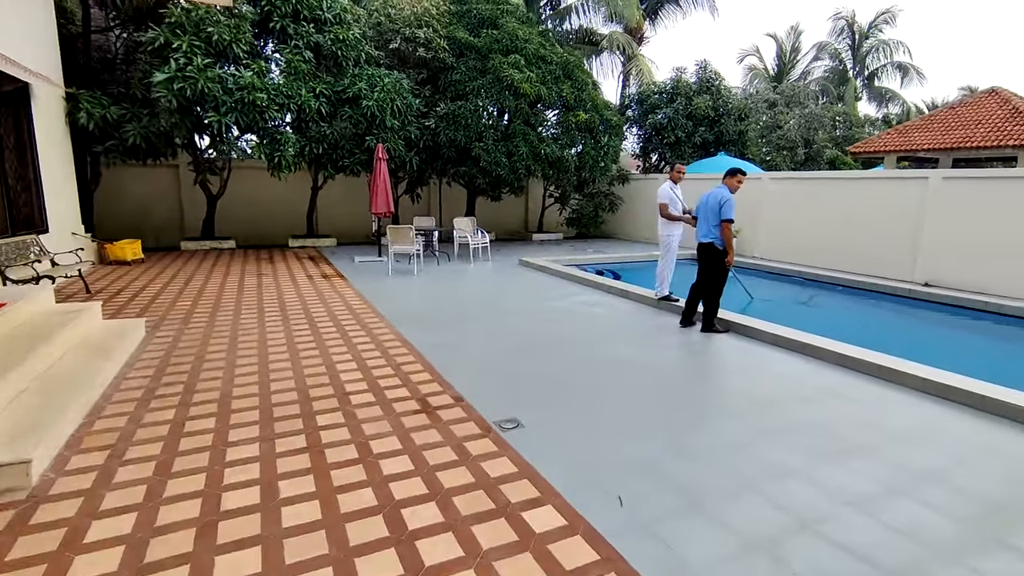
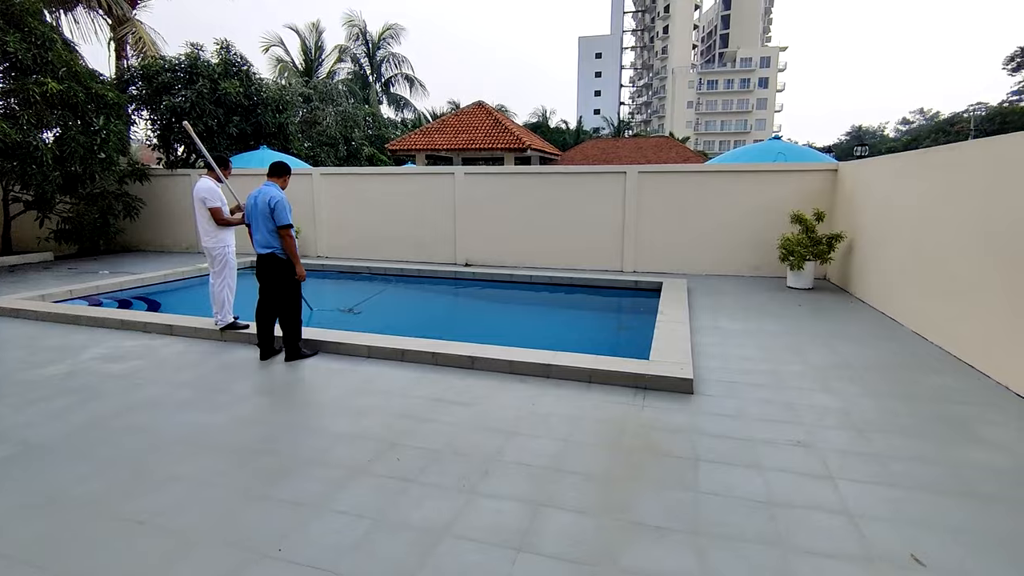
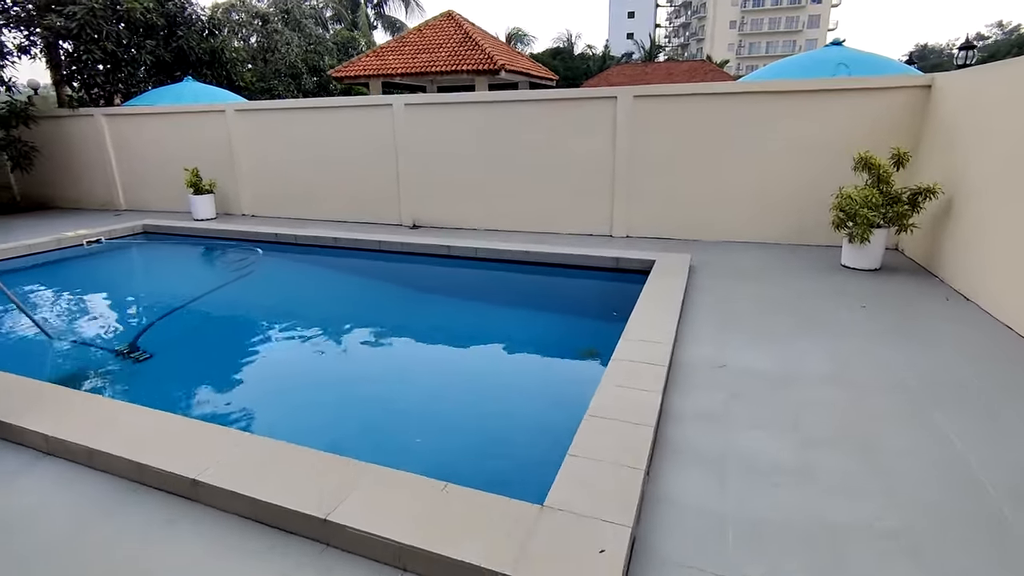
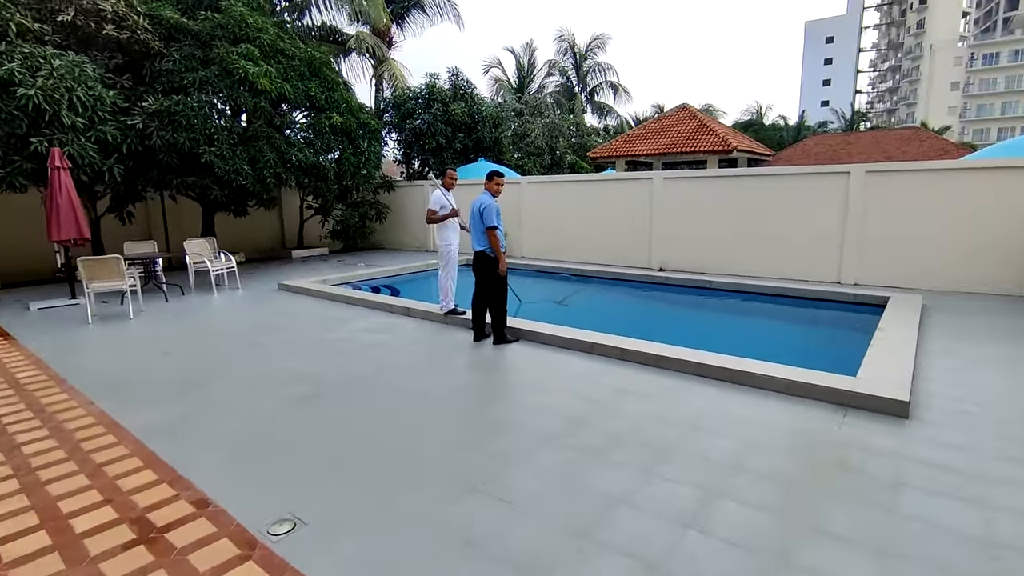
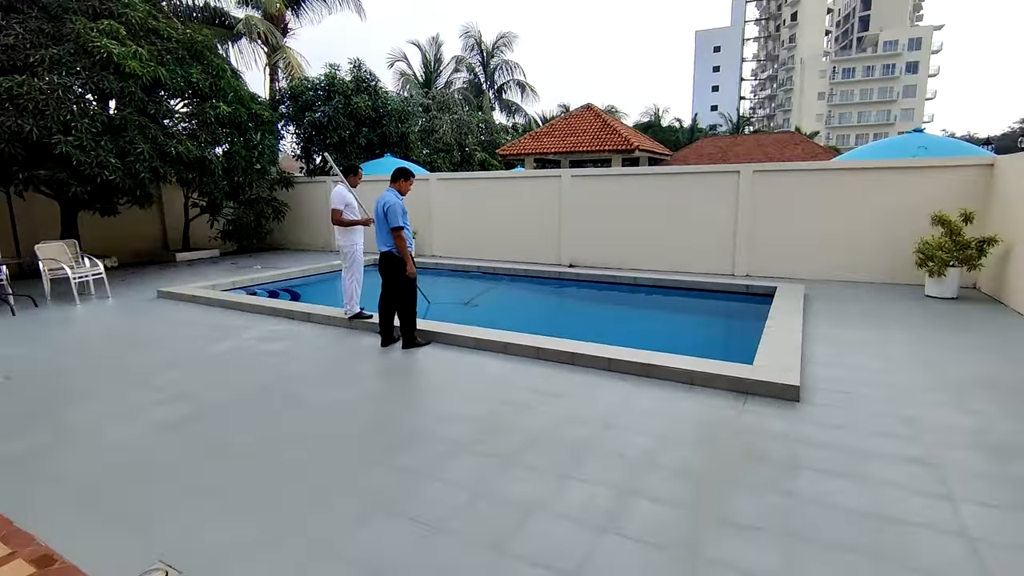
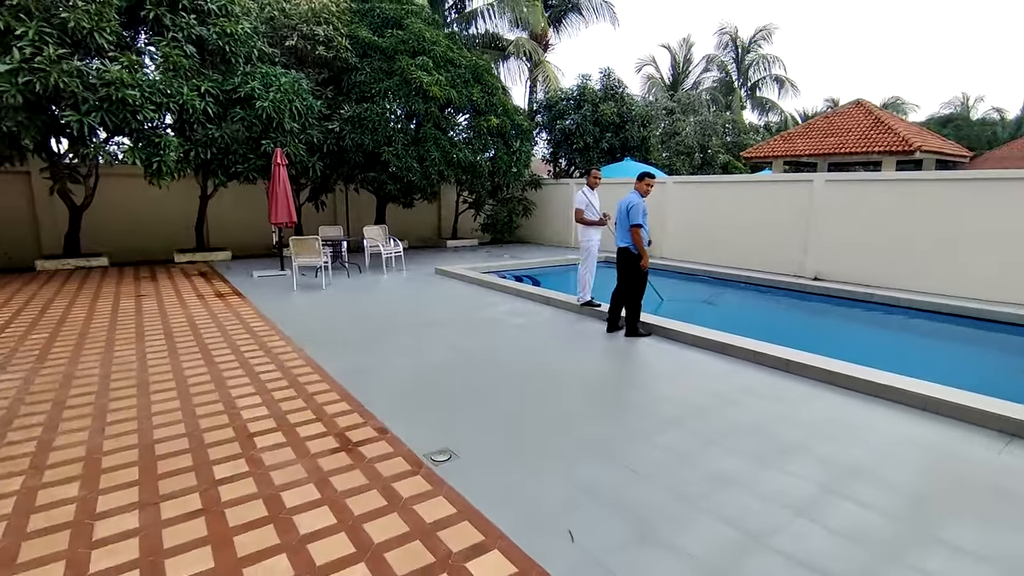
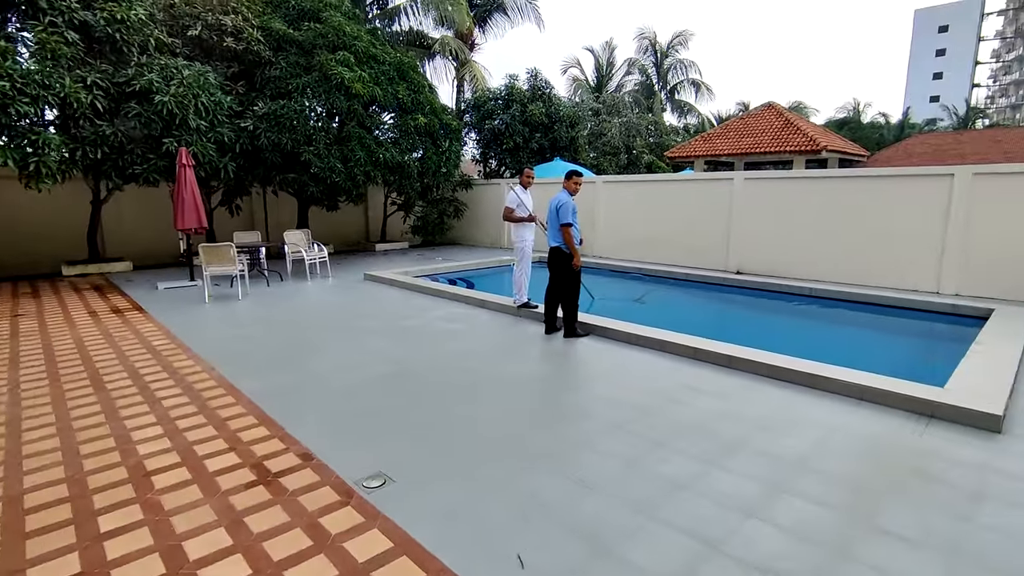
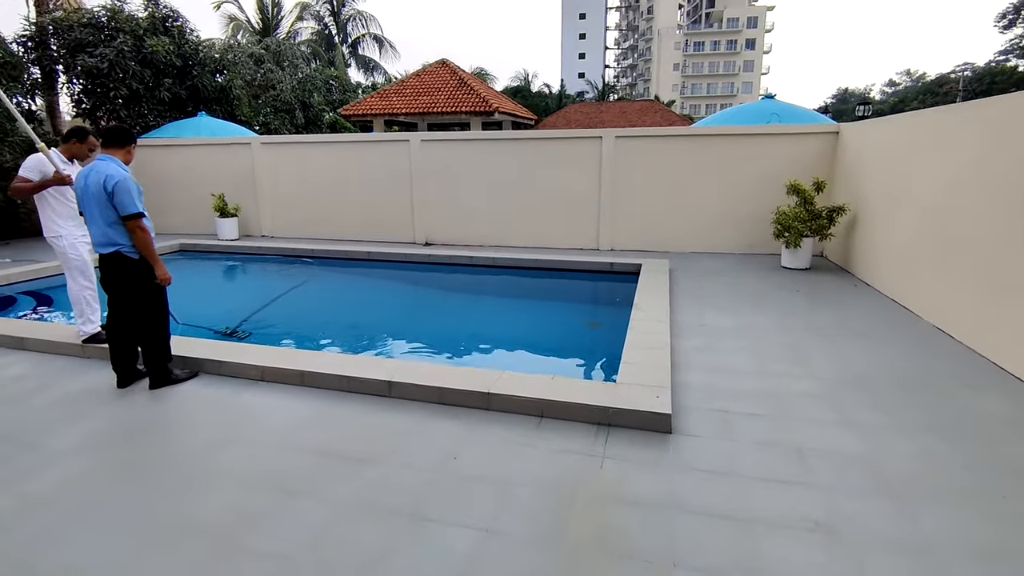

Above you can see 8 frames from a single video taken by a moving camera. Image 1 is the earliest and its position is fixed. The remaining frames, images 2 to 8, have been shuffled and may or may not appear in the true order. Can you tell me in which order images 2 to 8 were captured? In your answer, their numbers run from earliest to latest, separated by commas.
6, 7, 4, 5, 2, 8, 3
